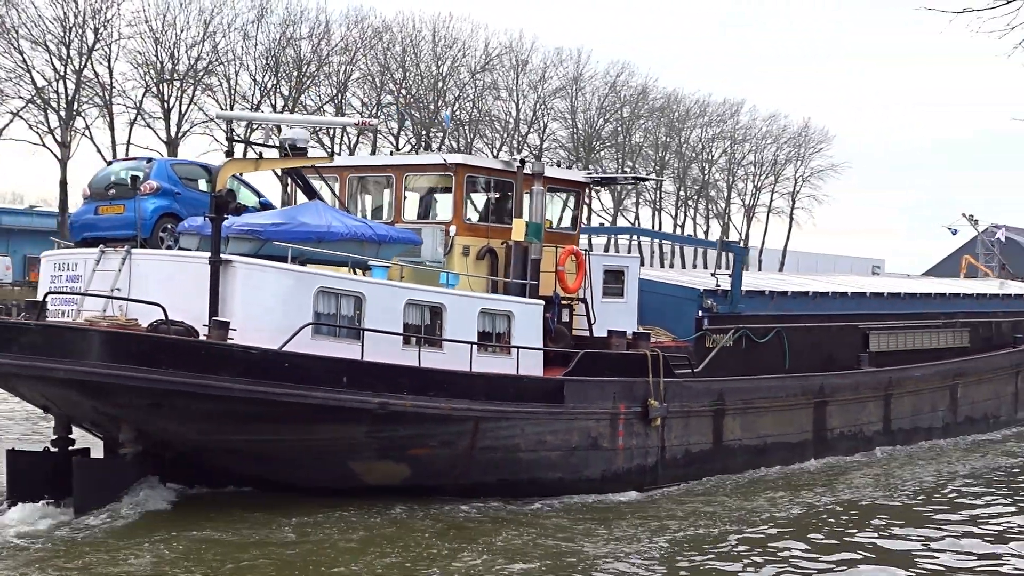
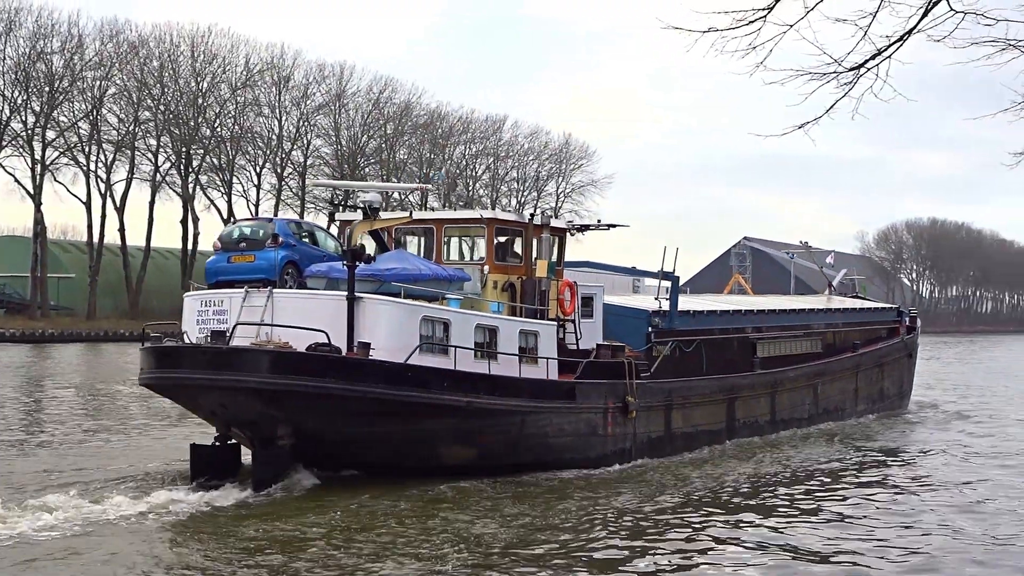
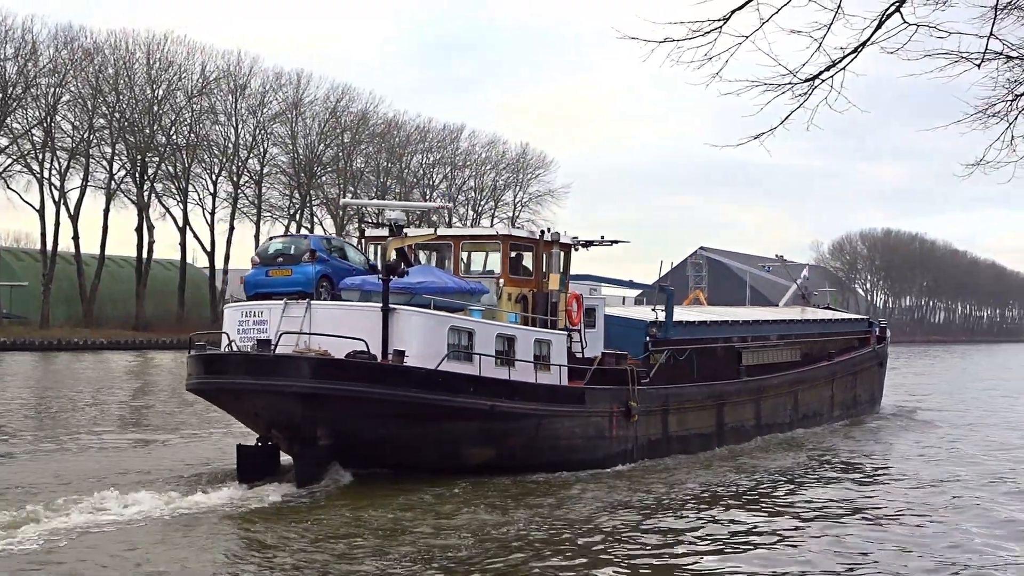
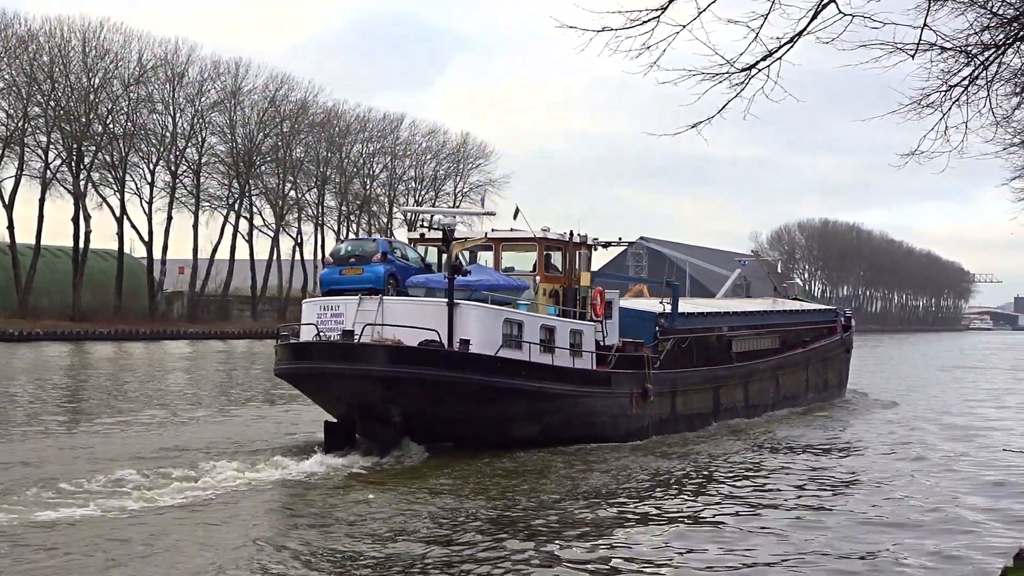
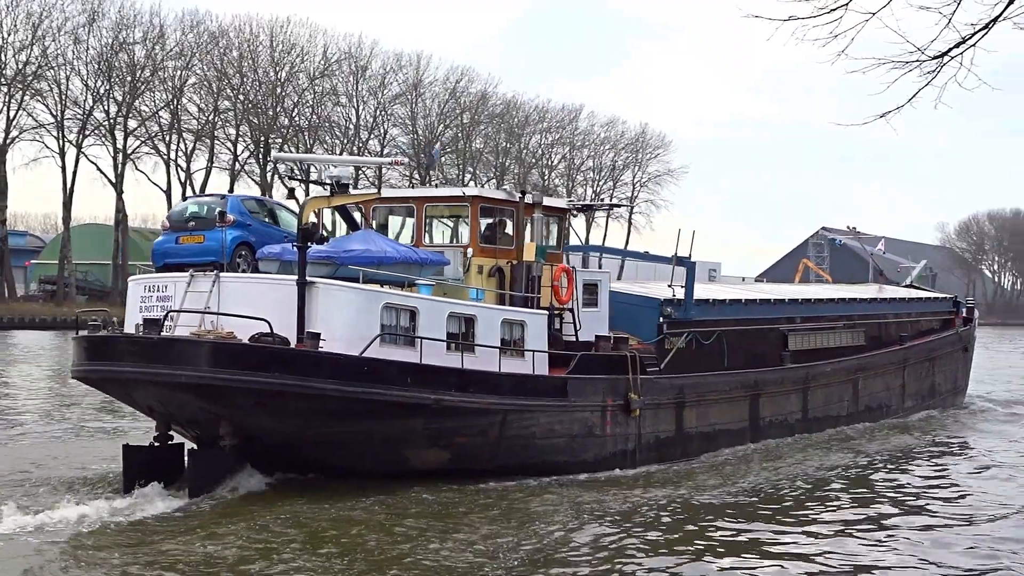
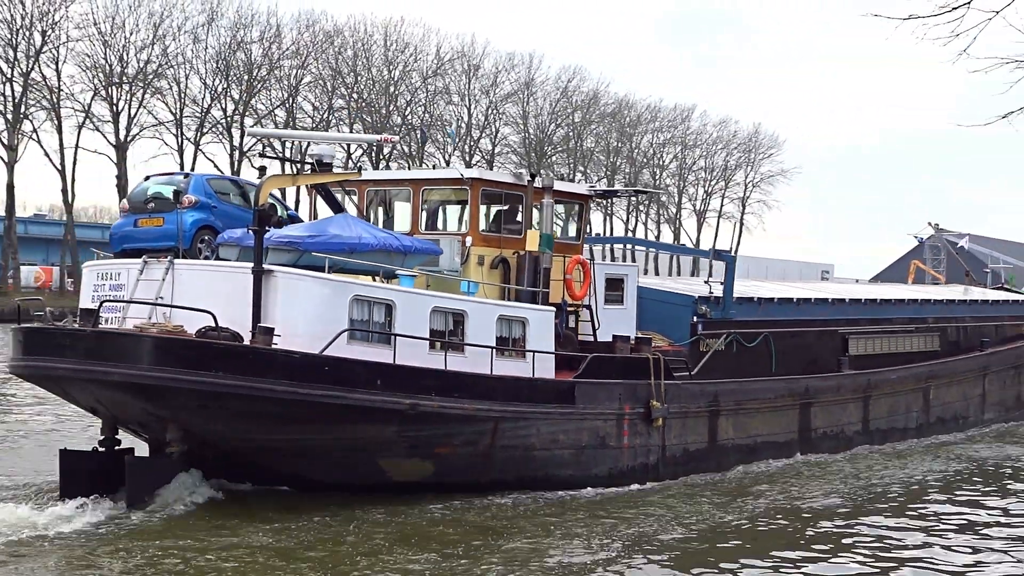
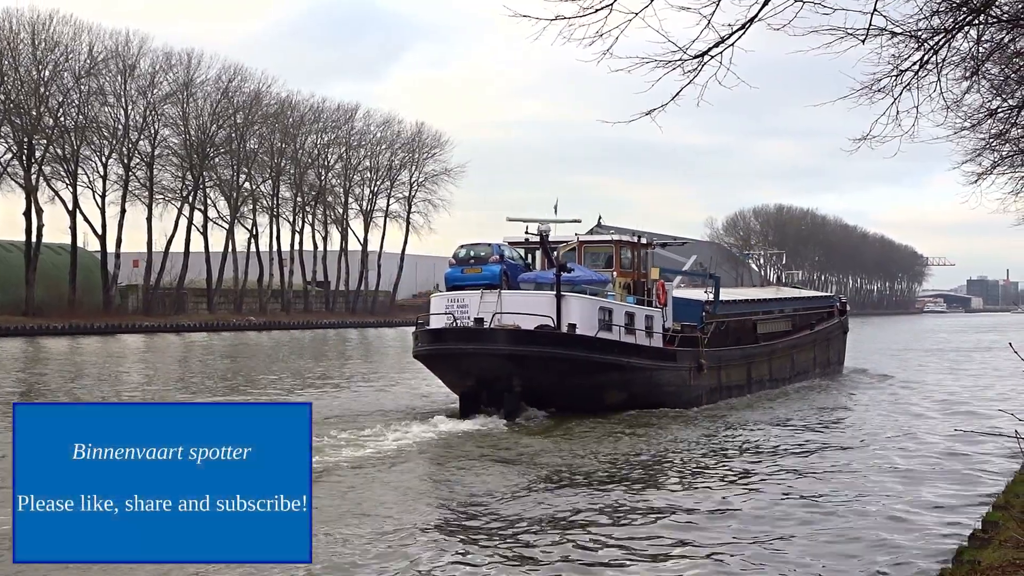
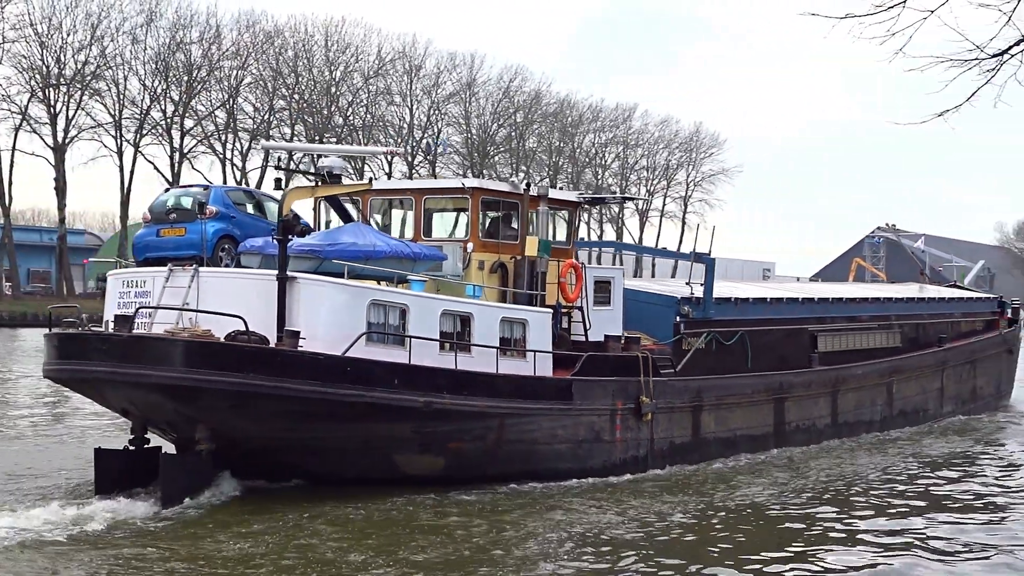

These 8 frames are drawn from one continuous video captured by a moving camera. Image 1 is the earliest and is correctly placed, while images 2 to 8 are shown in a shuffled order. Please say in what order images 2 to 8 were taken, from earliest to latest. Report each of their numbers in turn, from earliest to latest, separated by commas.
6, 8, 5, 2, 3, 4, 7
